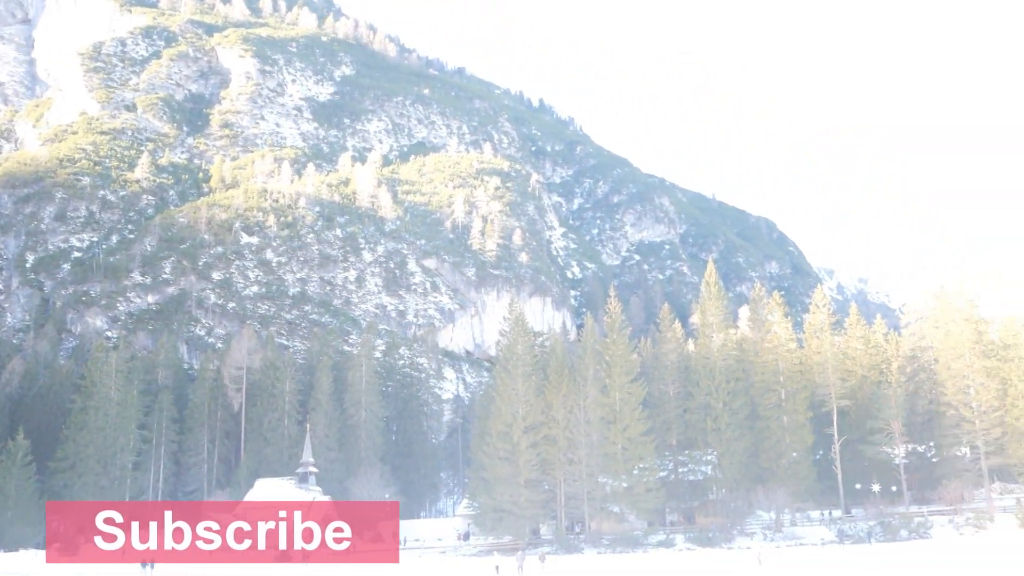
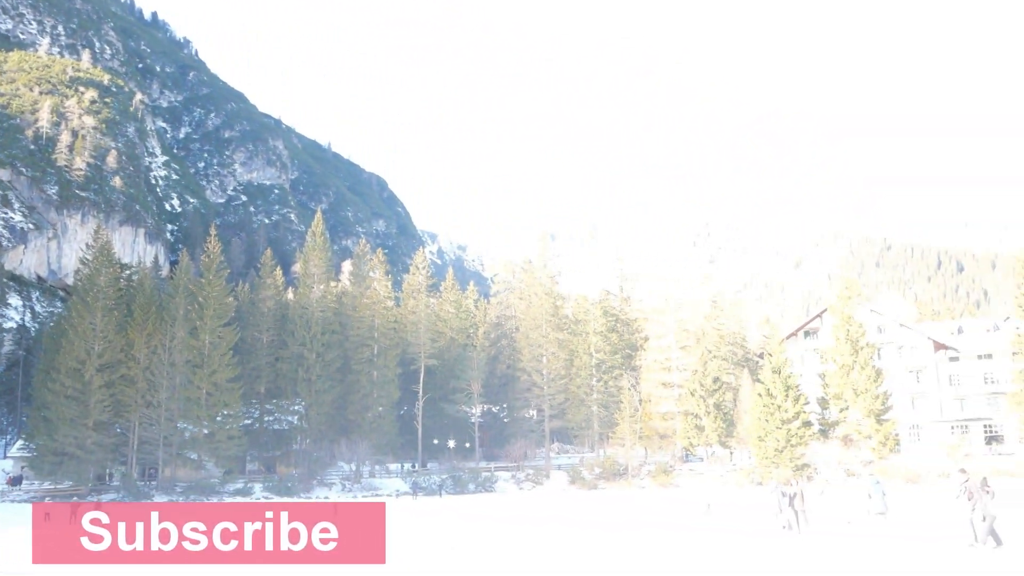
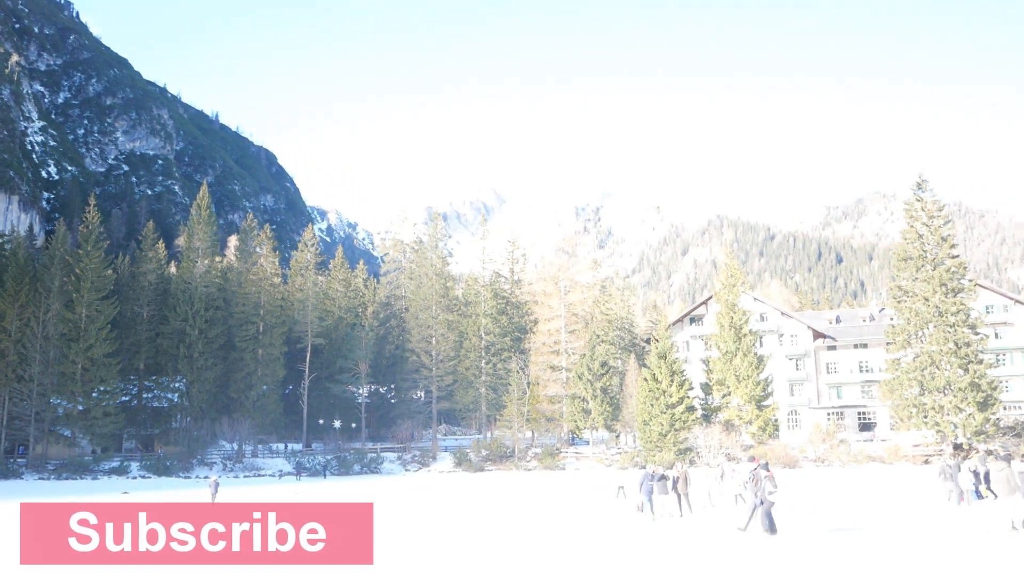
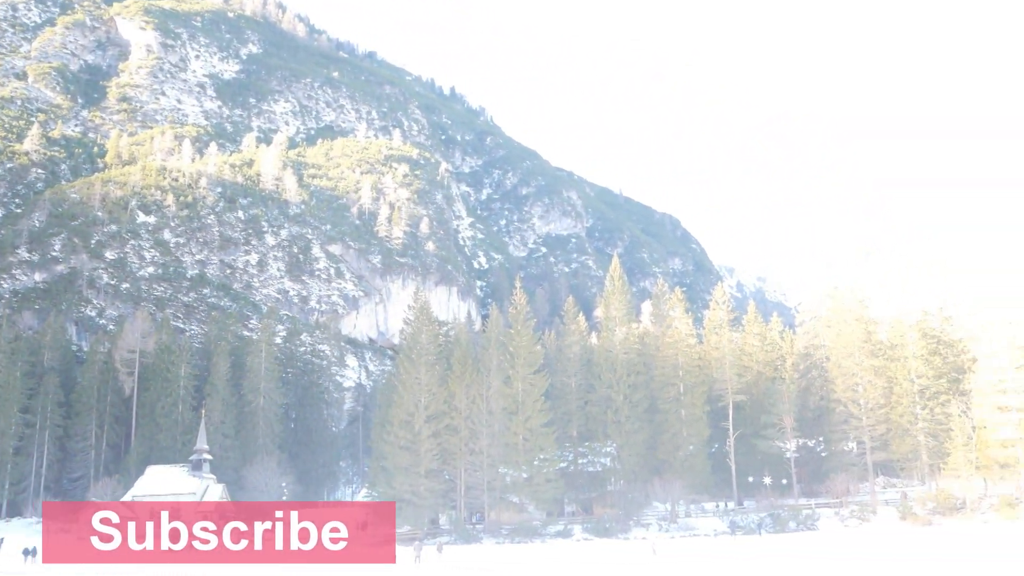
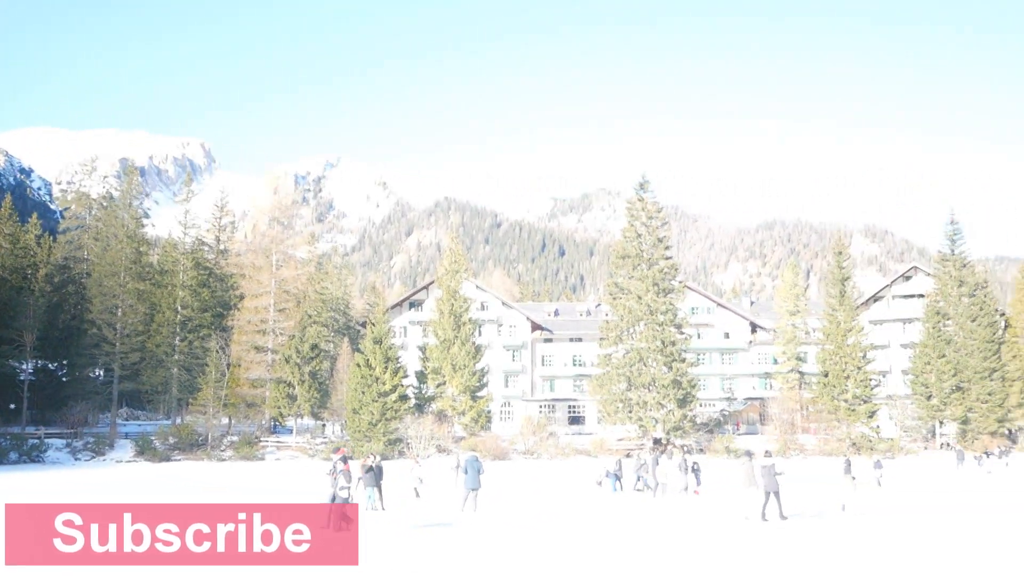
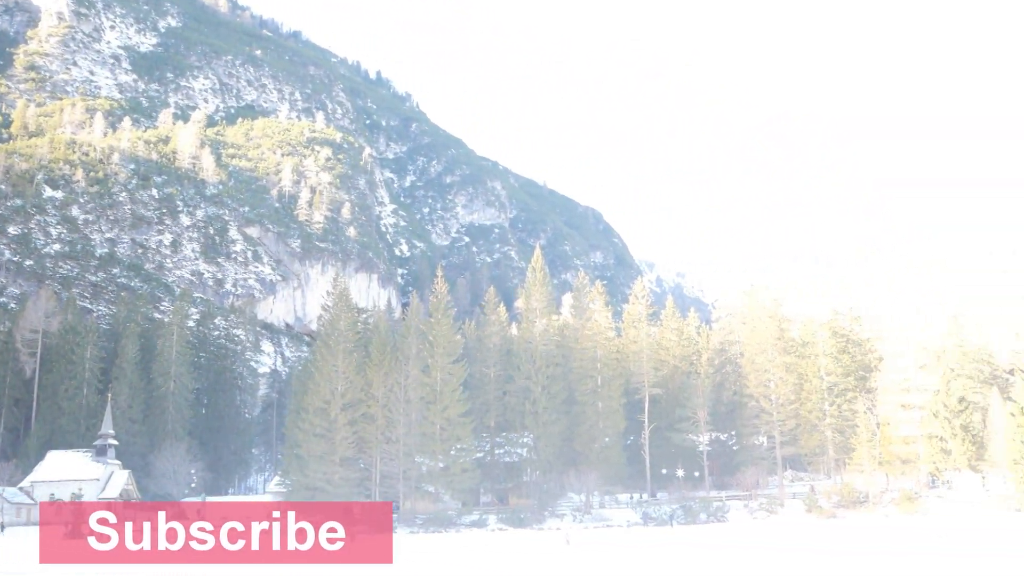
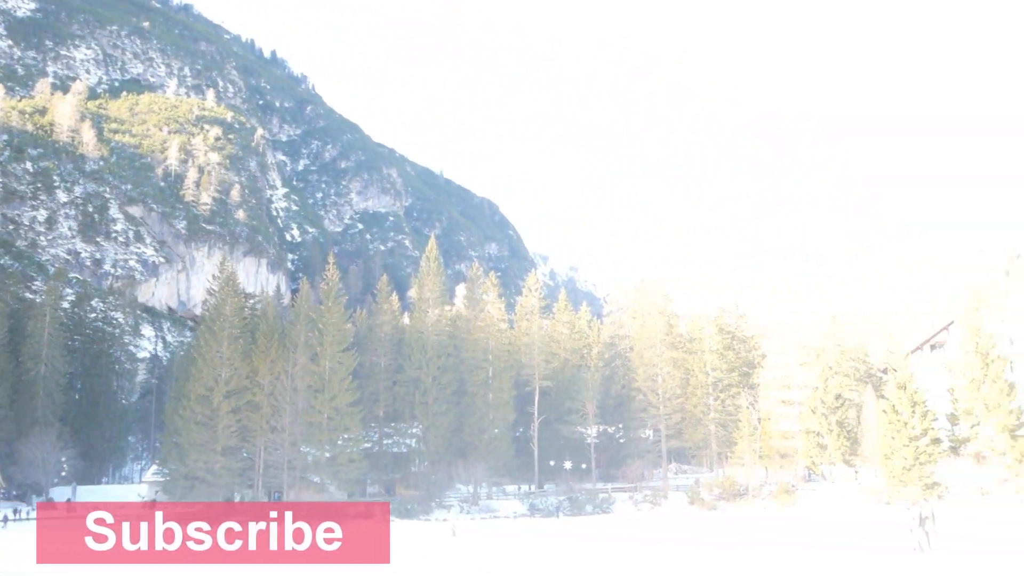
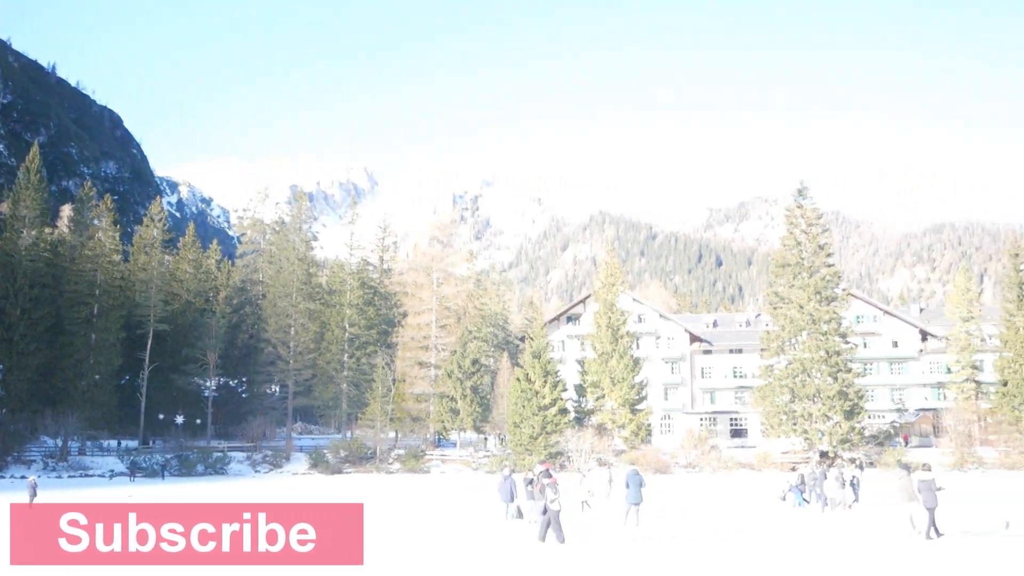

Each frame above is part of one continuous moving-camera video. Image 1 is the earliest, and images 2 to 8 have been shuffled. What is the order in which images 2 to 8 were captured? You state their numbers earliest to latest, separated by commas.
4, 6, 7, 2, 3, 8, 5
